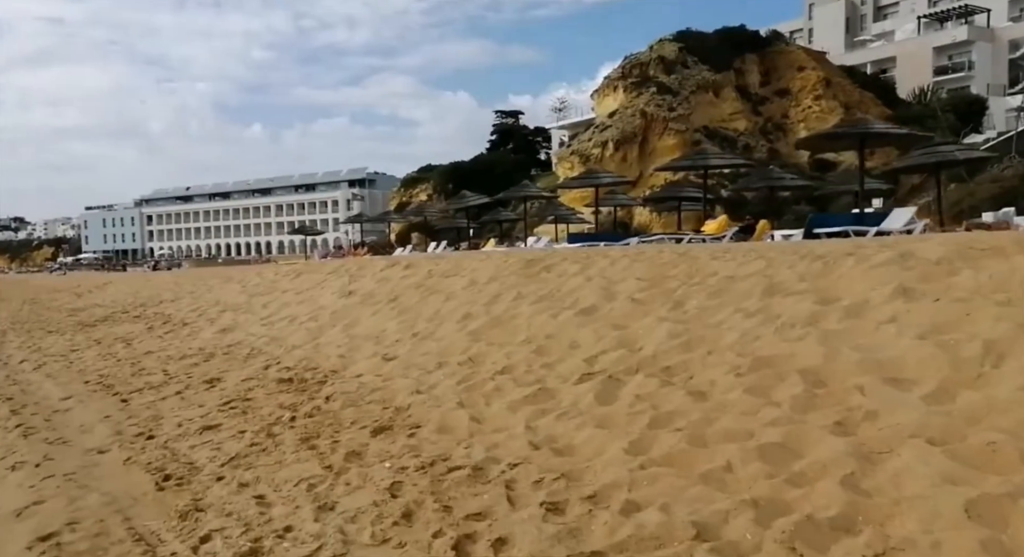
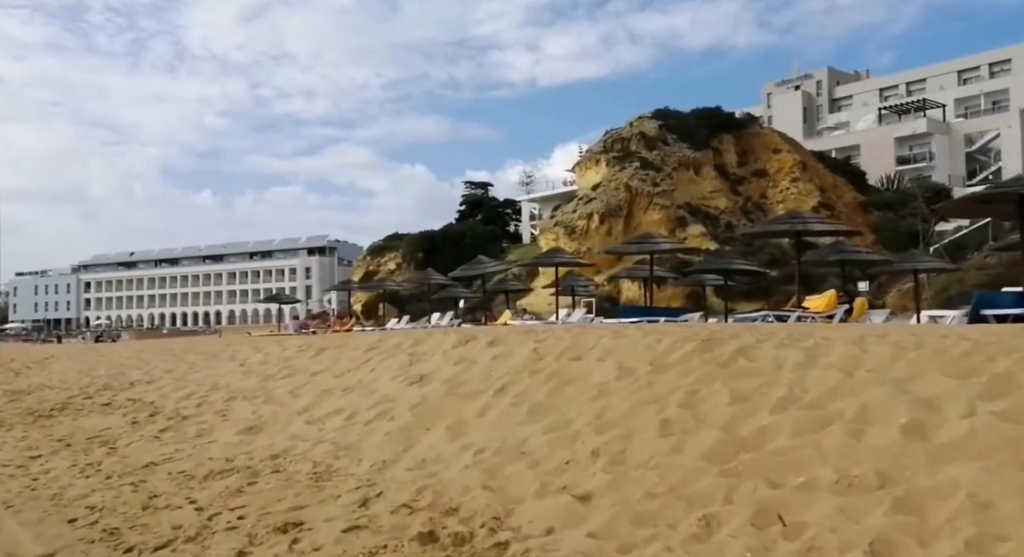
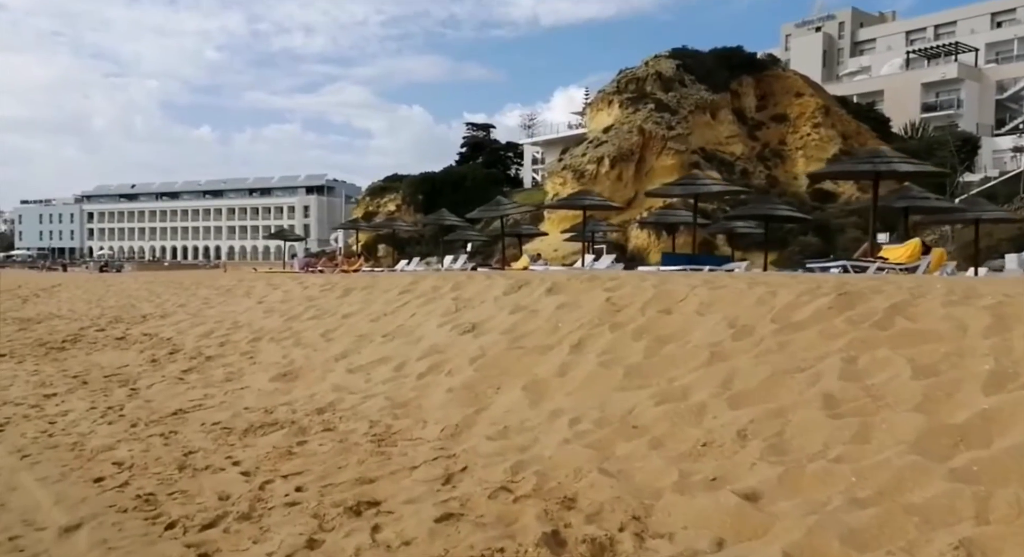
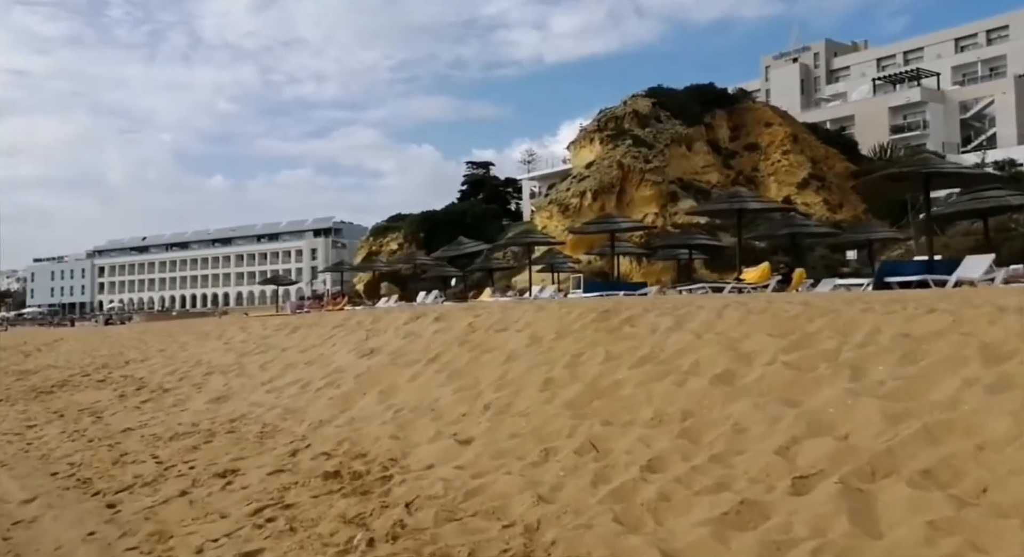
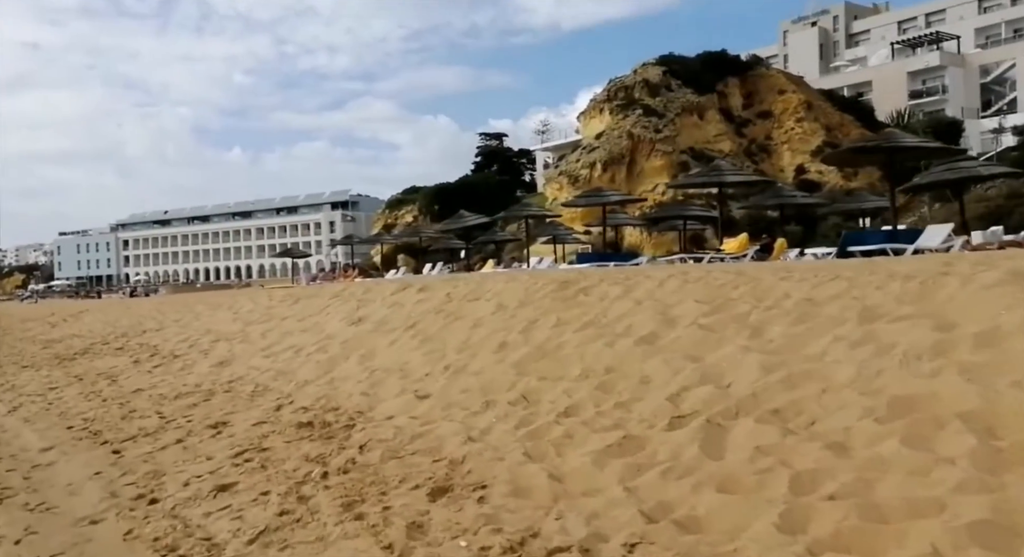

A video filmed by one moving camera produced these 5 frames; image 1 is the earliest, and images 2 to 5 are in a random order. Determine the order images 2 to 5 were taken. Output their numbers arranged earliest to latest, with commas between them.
5, 4, 2, 3
